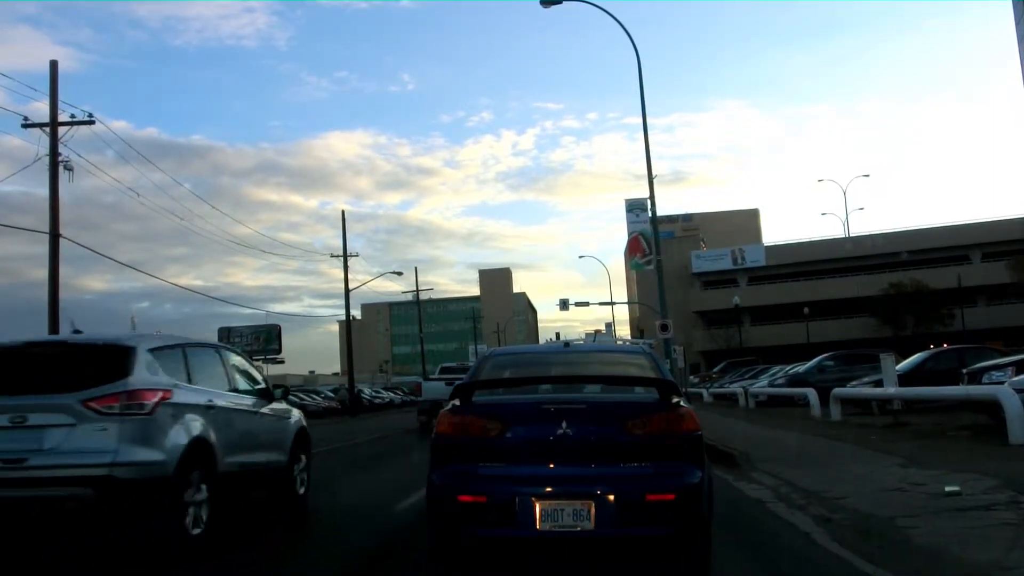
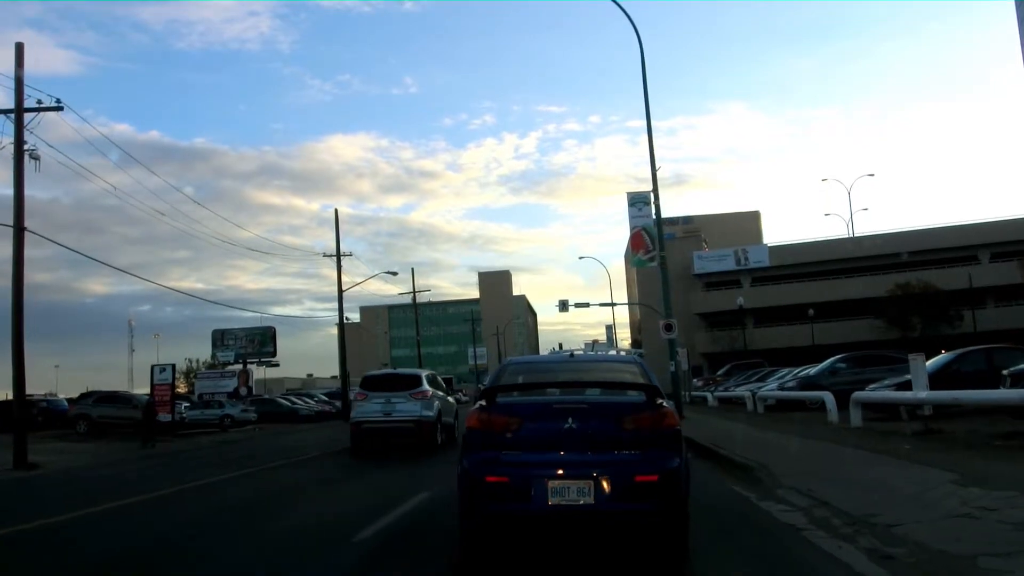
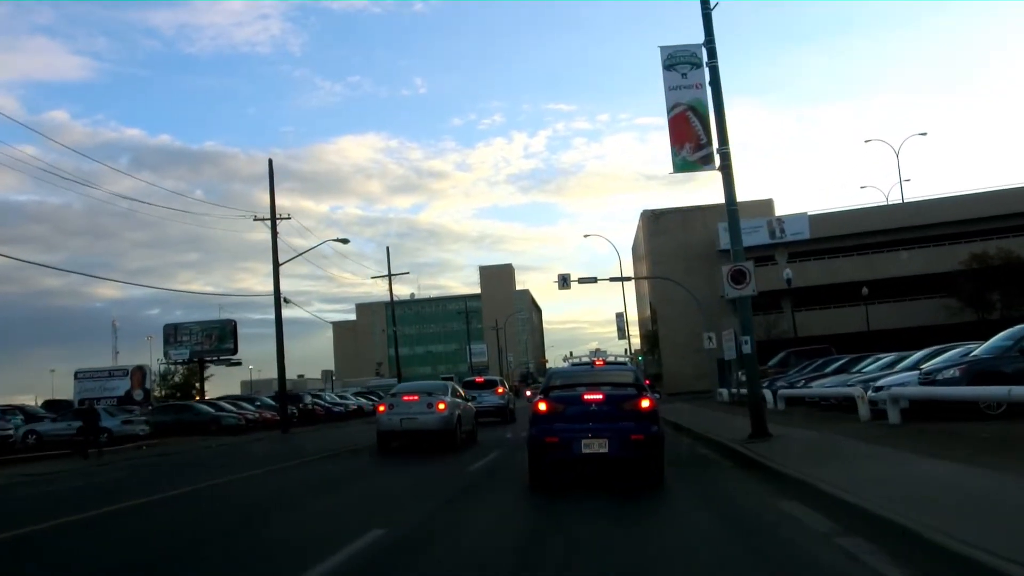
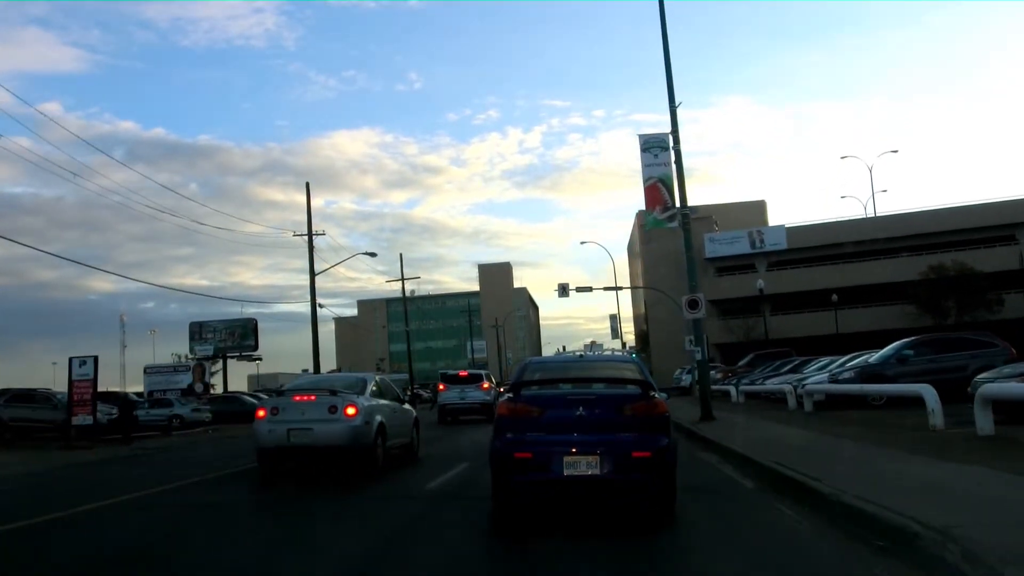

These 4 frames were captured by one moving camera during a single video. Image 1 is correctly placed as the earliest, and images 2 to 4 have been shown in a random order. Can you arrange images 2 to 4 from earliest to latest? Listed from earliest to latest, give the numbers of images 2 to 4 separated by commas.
2, 4, 3
